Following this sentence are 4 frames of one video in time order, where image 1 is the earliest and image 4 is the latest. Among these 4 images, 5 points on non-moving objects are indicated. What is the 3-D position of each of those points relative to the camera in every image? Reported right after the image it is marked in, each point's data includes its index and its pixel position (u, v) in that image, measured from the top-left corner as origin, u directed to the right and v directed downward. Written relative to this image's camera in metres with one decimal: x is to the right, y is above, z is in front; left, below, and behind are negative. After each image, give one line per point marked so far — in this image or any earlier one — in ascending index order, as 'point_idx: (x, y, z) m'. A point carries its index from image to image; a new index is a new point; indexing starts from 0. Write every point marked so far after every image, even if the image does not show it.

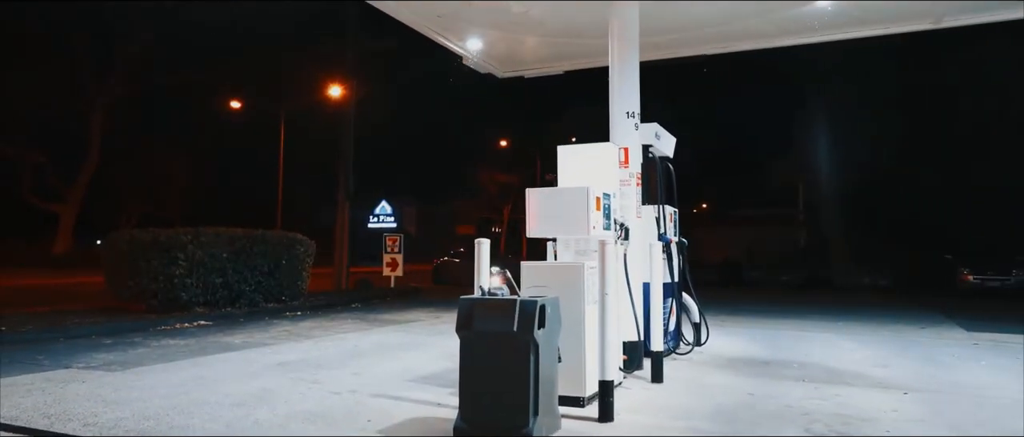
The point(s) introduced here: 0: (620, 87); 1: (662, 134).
0: (+1.2, +1.5, +8.1) m
1: (+1.8, +1.0, +8.6) m
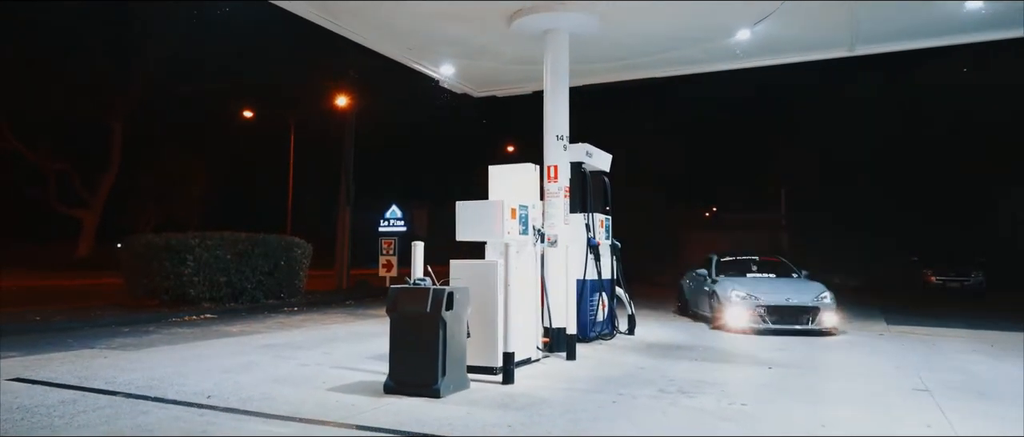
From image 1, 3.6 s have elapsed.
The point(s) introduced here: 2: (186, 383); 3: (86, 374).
0: (+0.6, +1.4, +9.6) m
1: (+1.2, +0.9, +10.1) m
2: (-3.0, -1.5, +6.7) m
3: (-4.2, -1.5, +7.0) m
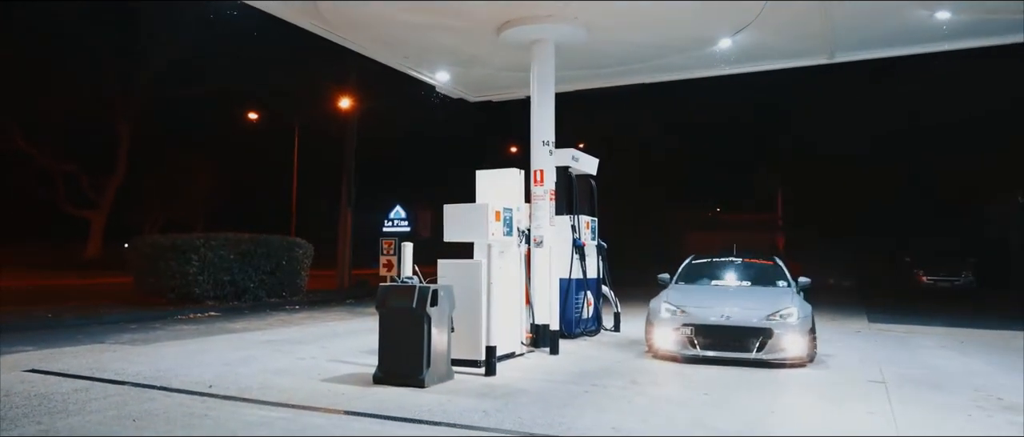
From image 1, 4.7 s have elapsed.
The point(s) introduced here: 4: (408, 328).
0: (+0.4, +1.4, +10.1) m
1: (+1.0, +0.9, +10.6) m
2: (-3.2, -1.6, +7.1) m
3: (-4.4, -1.6, +7.5) m
4: (-1.0, -1.0, +6.7) m
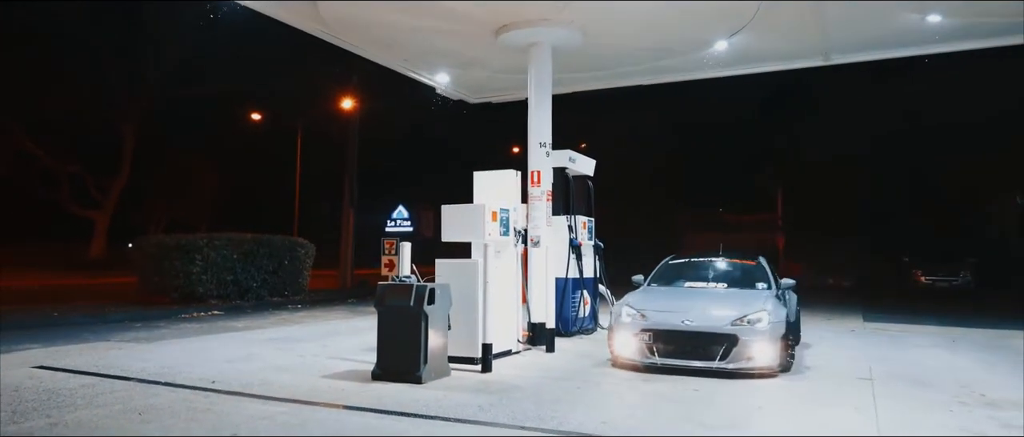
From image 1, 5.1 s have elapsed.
0: (+0.4, +1.4, +10.2) m
1: (+1.0, +0.9, +10.8) m
2: (-3.3, -1.6, +7.3) m
3: (-4.4, -1.6, +7.7) m
4: (-1.0, -1.0, +6.9) m
